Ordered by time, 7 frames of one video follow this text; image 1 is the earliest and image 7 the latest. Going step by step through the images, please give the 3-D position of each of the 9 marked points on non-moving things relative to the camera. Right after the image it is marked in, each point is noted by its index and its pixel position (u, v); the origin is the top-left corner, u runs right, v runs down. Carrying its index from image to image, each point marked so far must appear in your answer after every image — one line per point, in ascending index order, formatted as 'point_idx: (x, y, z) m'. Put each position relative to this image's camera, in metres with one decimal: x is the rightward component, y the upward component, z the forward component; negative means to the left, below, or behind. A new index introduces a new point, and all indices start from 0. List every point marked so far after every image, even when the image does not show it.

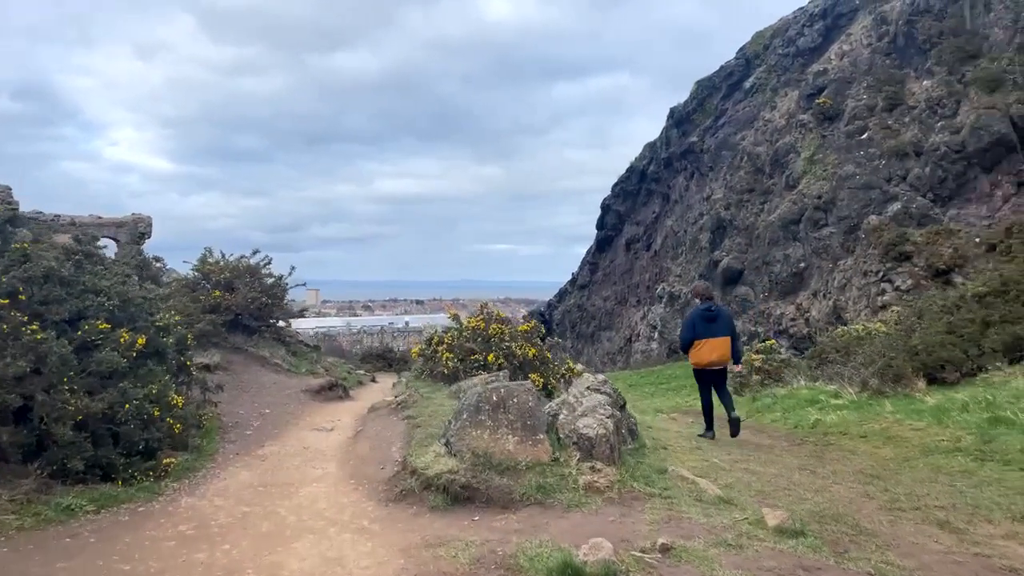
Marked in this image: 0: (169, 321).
0: (-4.0, -0.4, +8.3) m
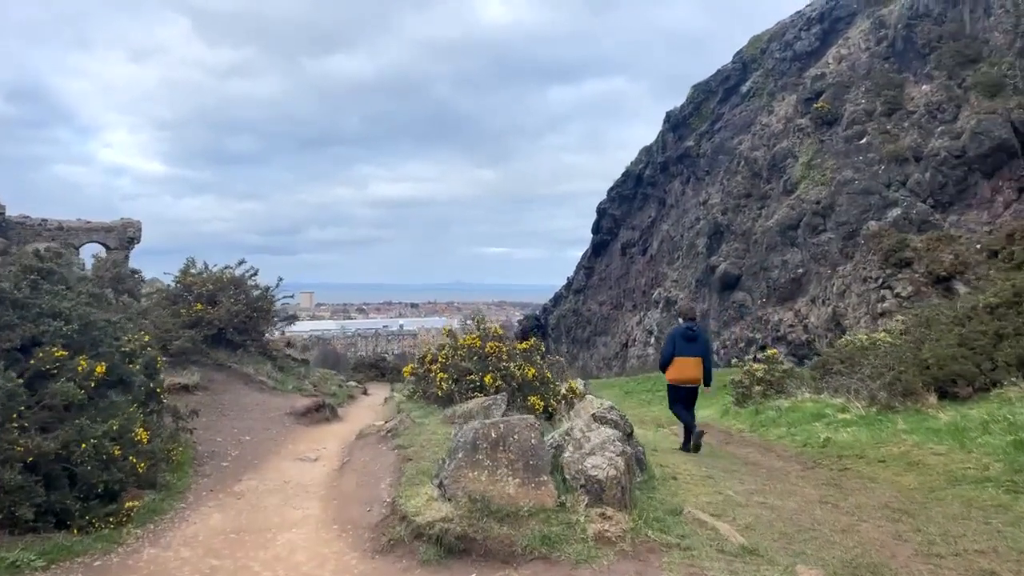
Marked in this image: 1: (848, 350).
0: (-4.0, -0.6, +7.8) m
1: (+8.7, -1.6, +19.0) m
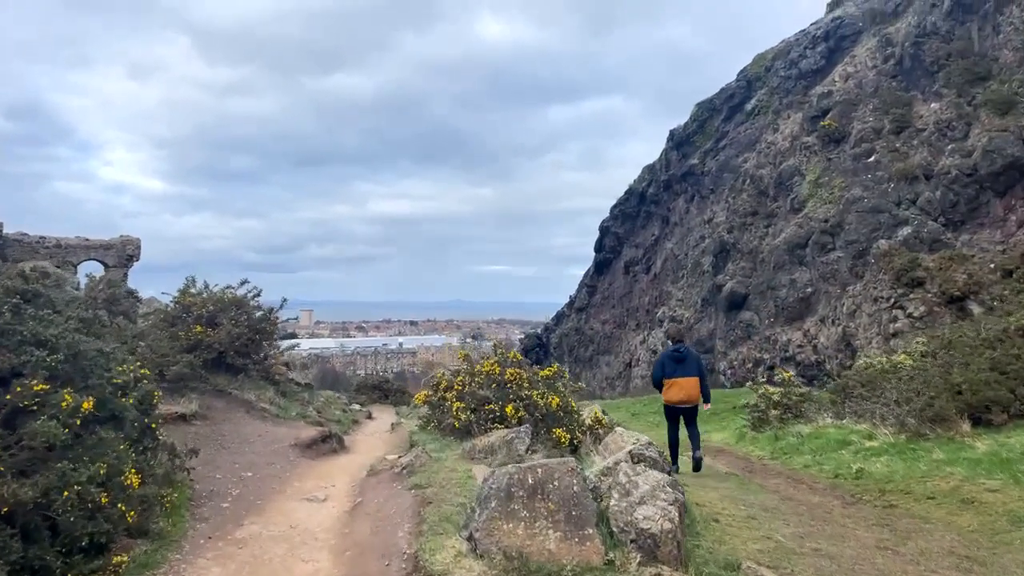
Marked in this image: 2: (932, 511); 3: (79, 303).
0: (-3.8, -0.8, +7.2) m
1: (+9.0, -2.1, +18.4) m
2: (+4.4, -2.3, +7.7) m
3: (-4.8, -0.2, +8.2) m
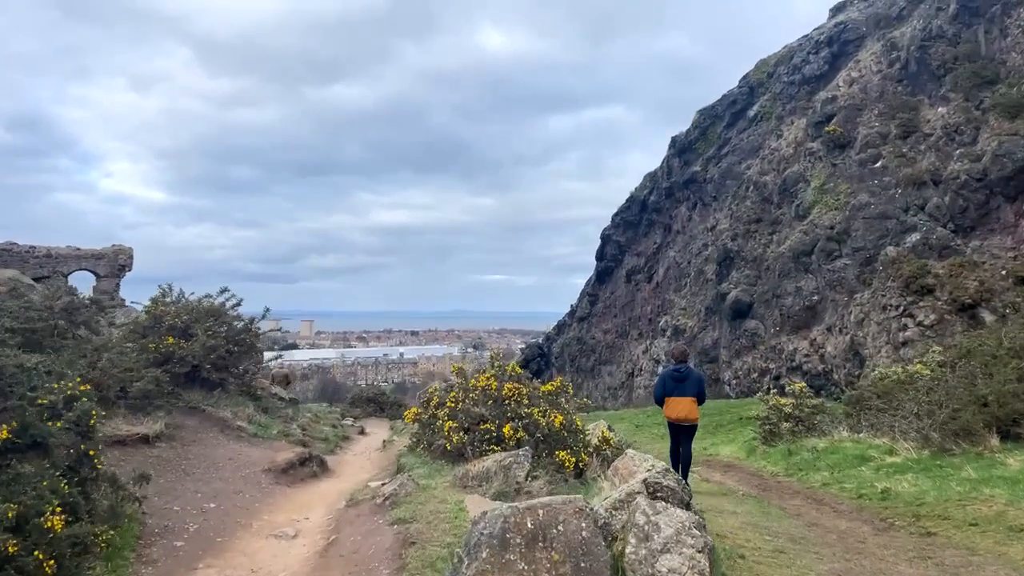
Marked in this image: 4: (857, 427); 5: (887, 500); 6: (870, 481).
0: (-3.8, -0.9, +6.5) m
1: (+9.0, -2.3, +17.6) m
2: (+4.4, -2.4, +6.9) m
3: (-4.9, -0.2, +7.4) m
4: (+7.6, -3.1, +15.9) m
5: (+5.0, -2.8, +9.6) m
6: (+5.6, -3.0, +11.3) m
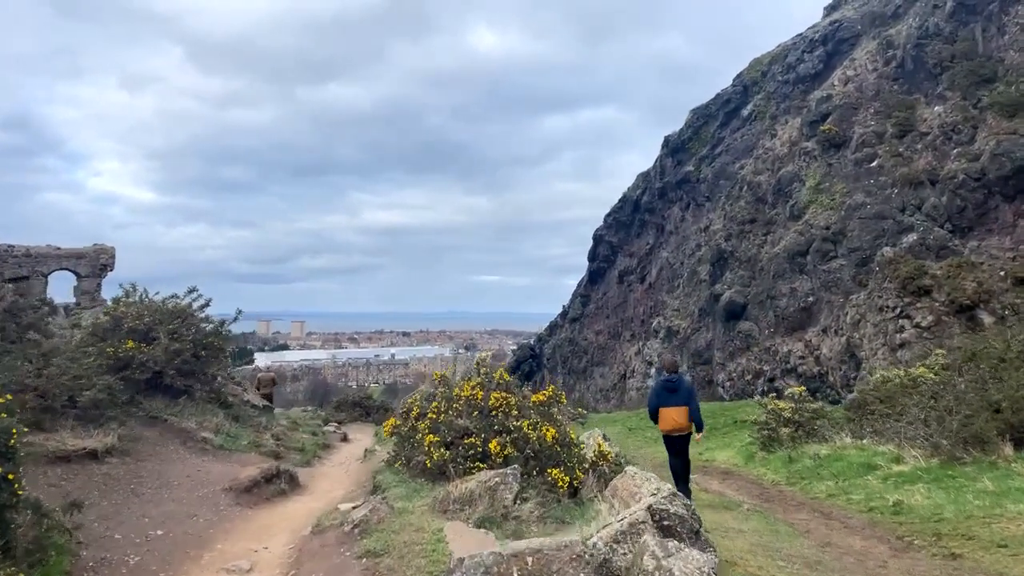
0: (-3.9, -0.9, +5.8) m
1: (+8.7, -2.3, +17.0) m
2: (+4.3, -2.4, +6.3) m
3: (-5.0, -0.2, +6.7) m
4: (+7.3, -3.1, +15.4) m
5: (+4.8, -2.8, +9.1) m
6: (+5.4, -3.0, +10.7) m
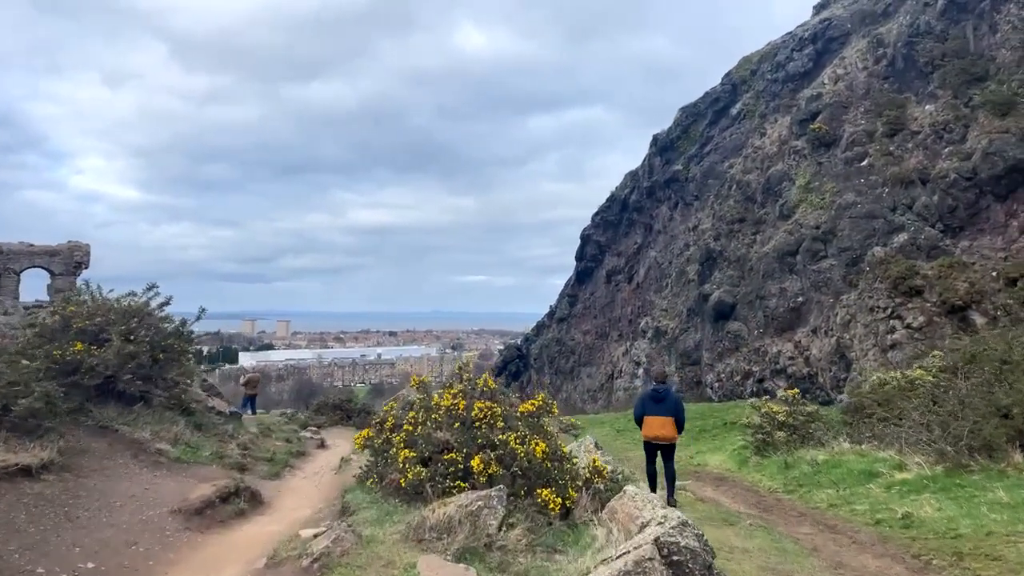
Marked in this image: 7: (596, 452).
0: (-4.0, -0.9, +5.1) m
1: (+8.4, -2.3, +16.6) m
2: (+4.2, -2.4, +5.7) m
3: (-5.1, -0.2, +6.0) m
4: (+7.1, -3.1, +14.9) m
5: (+4.7, -2.8, +8.5) m
6: (+5.2, -3.0, +10.2) m
7: (+0.8, -1.6, +7.6) m
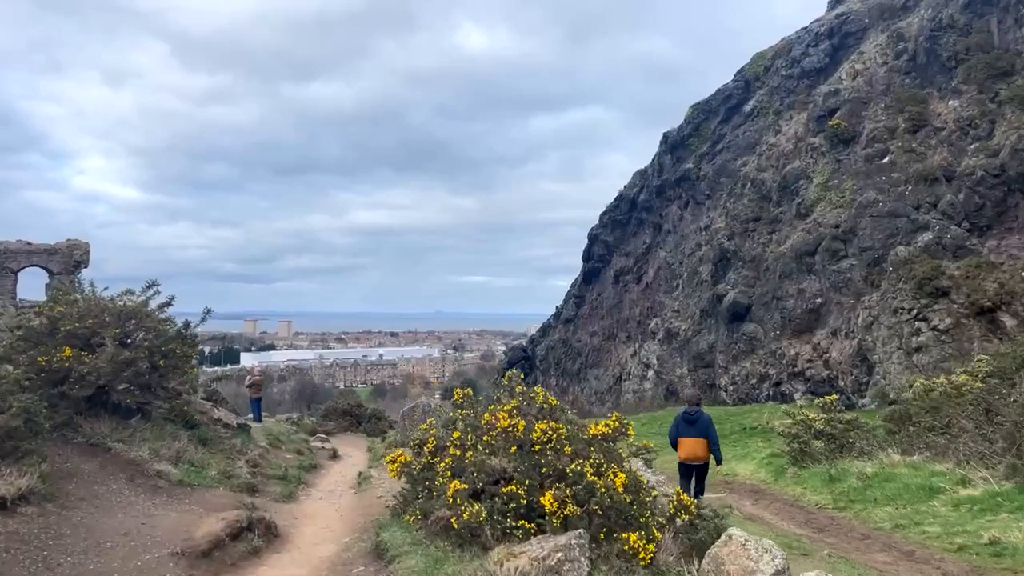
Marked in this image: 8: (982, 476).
0: (-3.6, -0.8, +4.1) m
1: (+8.9, -2.3, +15.6) m
2: (+4.6, -2.4, +4.8) m
3: (-4.6, -0.2, +5.1) m
4: (+7.5, -3.1, +13.9) m
5: (+5.1, -2.8, +7.5) m
6: (+5.7, -3.0, +9.2) m
7: (+1.3, -1.6, +6.6) m
8: (+7.0, -2.8, +10.8) m
